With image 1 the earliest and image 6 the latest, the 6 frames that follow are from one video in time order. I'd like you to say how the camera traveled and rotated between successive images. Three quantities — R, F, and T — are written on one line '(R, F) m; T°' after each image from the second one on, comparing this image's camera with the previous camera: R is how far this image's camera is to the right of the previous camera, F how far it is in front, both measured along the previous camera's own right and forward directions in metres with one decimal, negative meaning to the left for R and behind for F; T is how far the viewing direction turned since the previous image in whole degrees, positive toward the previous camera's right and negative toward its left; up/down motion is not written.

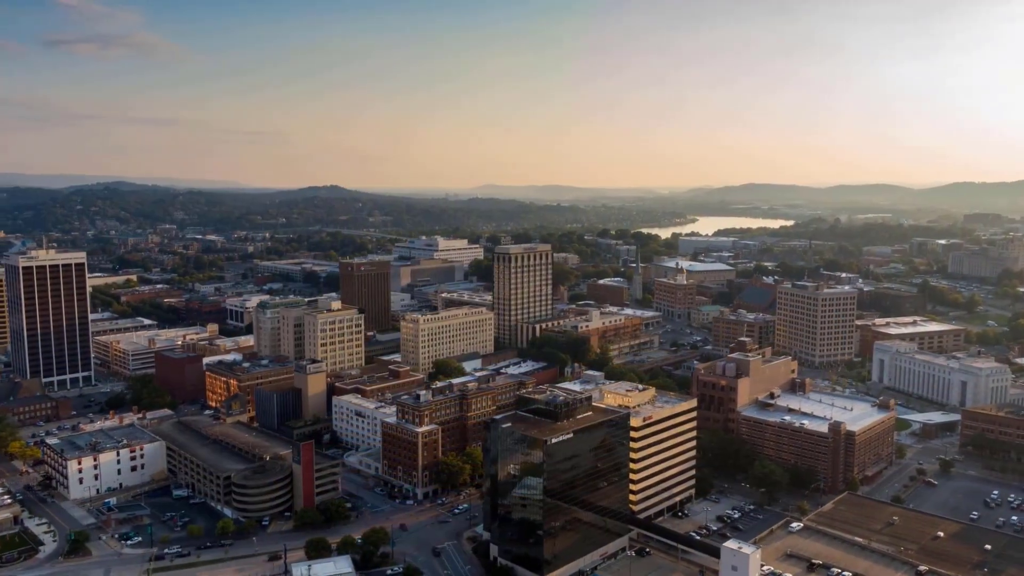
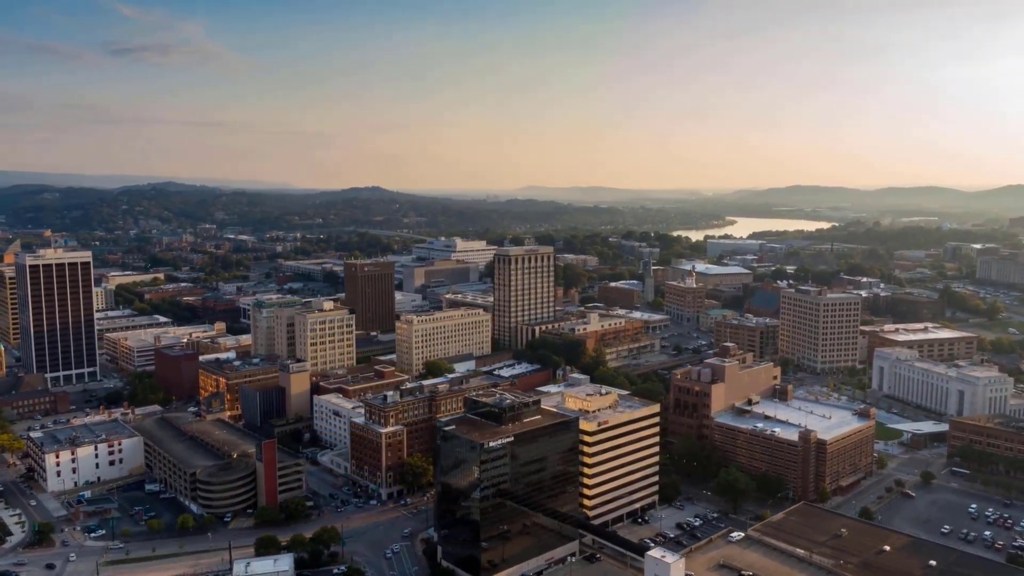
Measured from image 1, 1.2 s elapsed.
(+4.2, +0.2) m; -3°
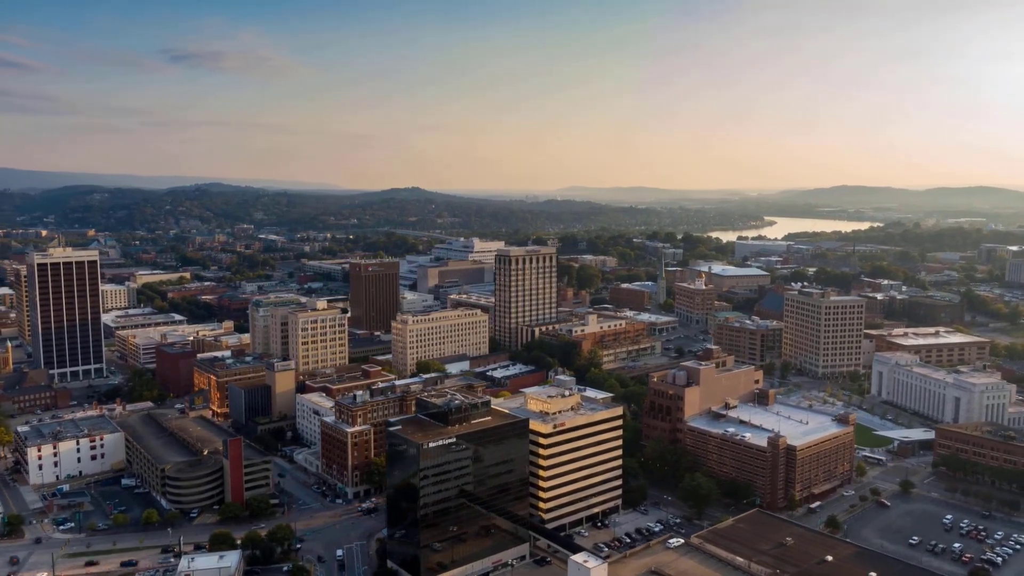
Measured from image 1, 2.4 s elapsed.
(+4.1, +0.2) m; -3°
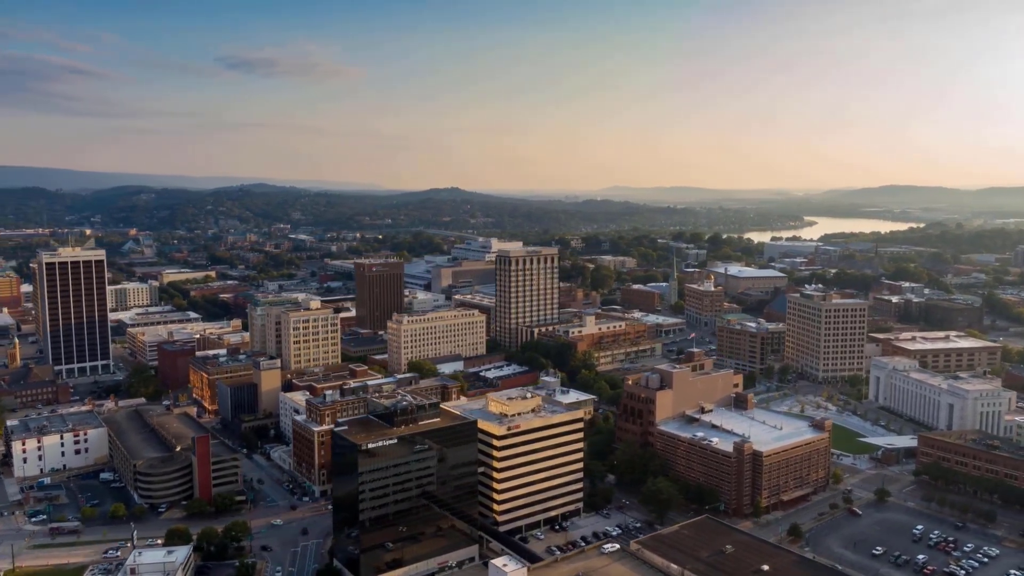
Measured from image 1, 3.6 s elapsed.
(+4.1, +0.2) m; -3°
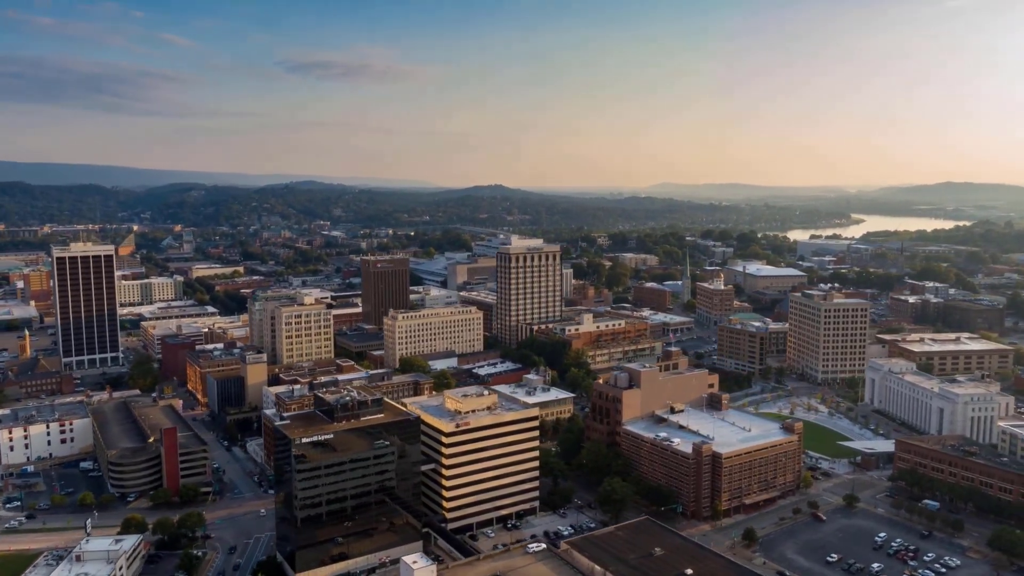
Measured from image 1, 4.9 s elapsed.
(+4.6, +0.3) m; -3°
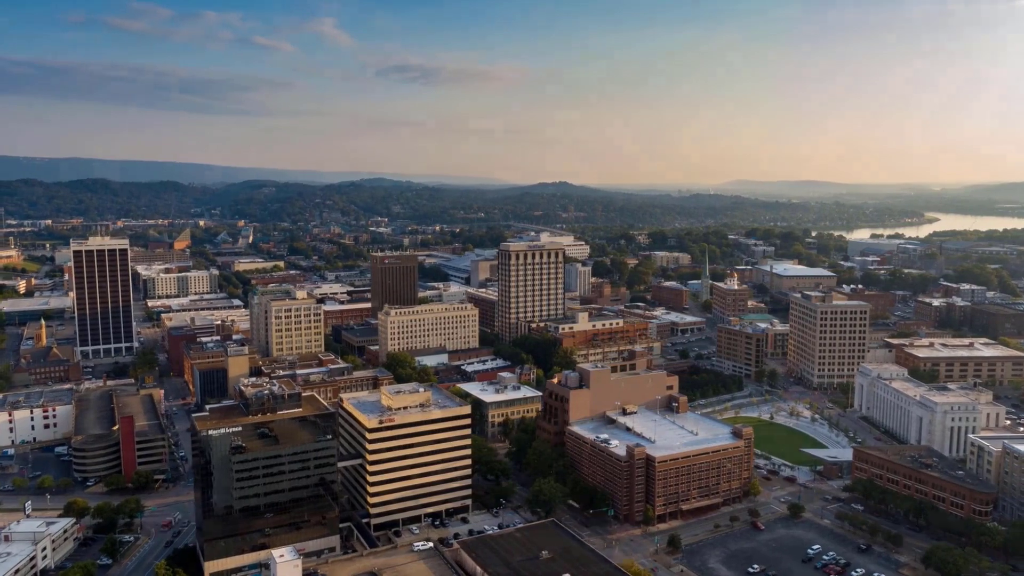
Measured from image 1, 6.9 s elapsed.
(+6.8, +0.5) m; -5°
